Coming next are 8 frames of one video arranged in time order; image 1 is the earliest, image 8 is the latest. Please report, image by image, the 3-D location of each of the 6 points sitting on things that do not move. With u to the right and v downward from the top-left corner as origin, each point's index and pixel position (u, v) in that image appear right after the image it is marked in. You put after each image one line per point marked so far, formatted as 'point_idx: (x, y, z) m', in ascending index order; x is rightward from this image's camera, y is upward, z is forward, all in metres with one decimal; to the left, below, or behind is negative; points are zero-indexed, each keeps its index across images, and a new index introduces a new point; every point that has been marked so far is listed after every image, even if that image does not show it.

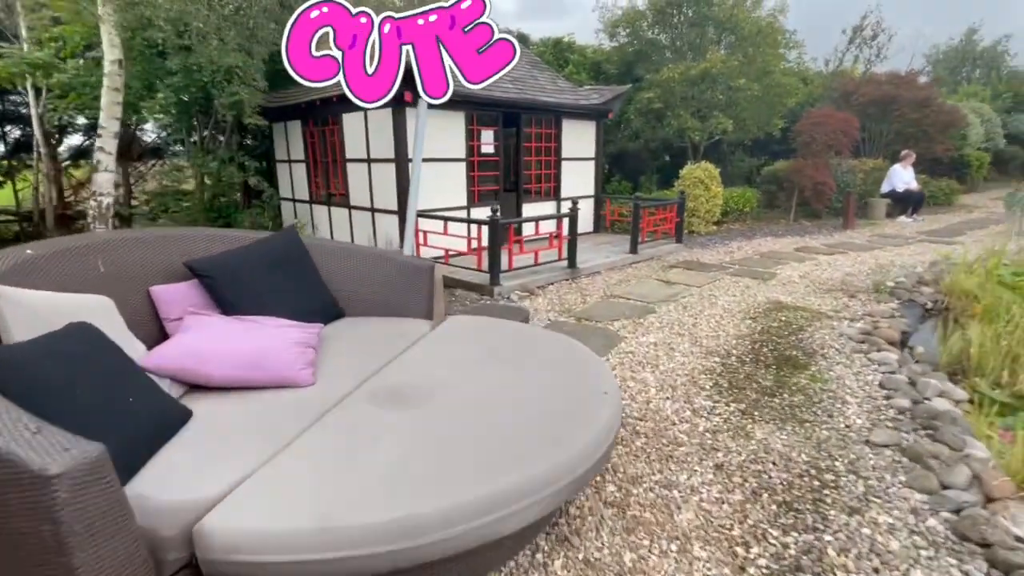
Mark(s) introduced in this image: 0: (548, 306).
0: (+0.3, -0.2, +5.0) m
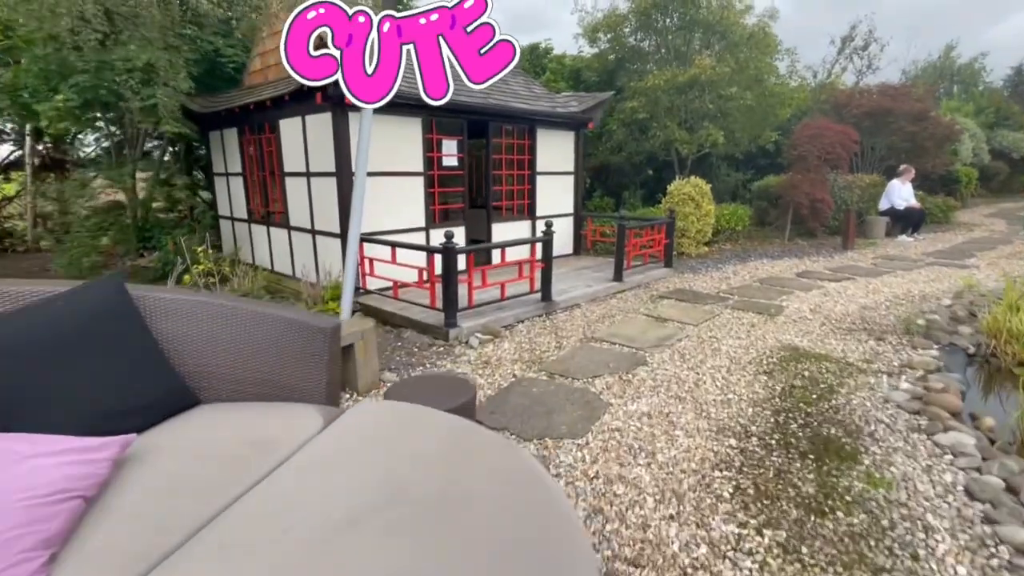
0: (0.0, -0.5, +4.0) m
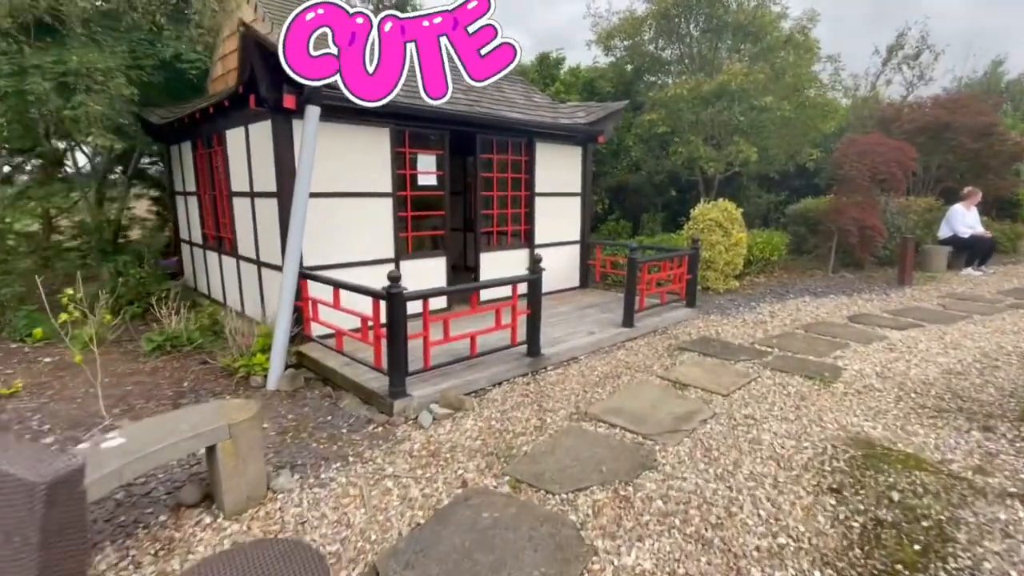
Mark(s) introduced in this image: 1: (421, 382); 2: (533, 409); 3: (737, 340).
0: (-0.2, -0.9, +3.0) m
1: (-0.6, -0.6, +3.4) m
2: (+0.1, -0.8, +3.4) m
3: (+2.0, -0.5, +4.8) m
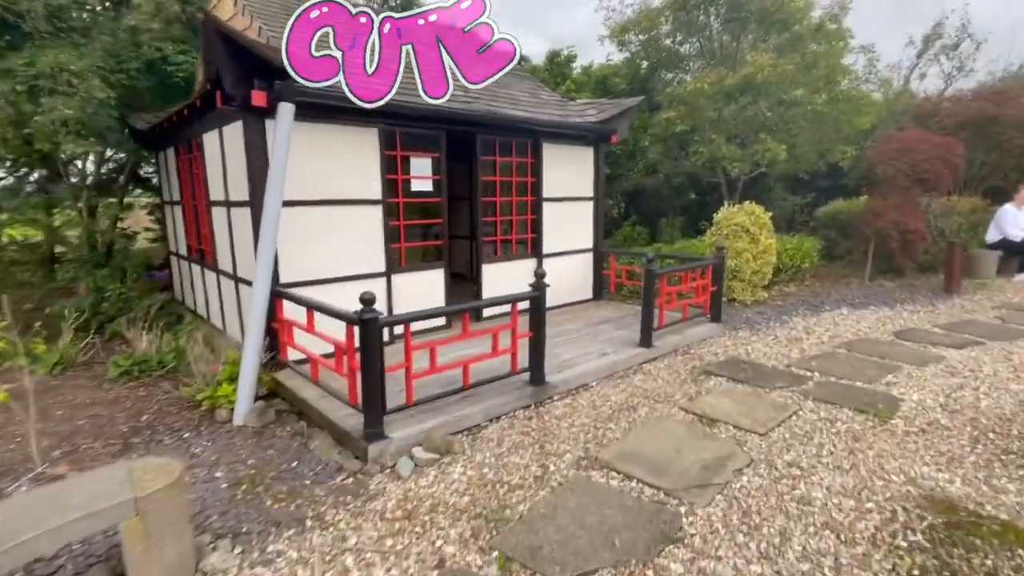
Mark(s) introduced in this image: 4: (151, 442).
0: (-0.2, -1.0, +2.5) m
1: (-0.6, -0.7, +2.9) m
2: (+0.1, -0.9, +2.9) m
3: (+2.1, -0.6, +4.2) m
4: (-2.1, -0.9, +3.1) m
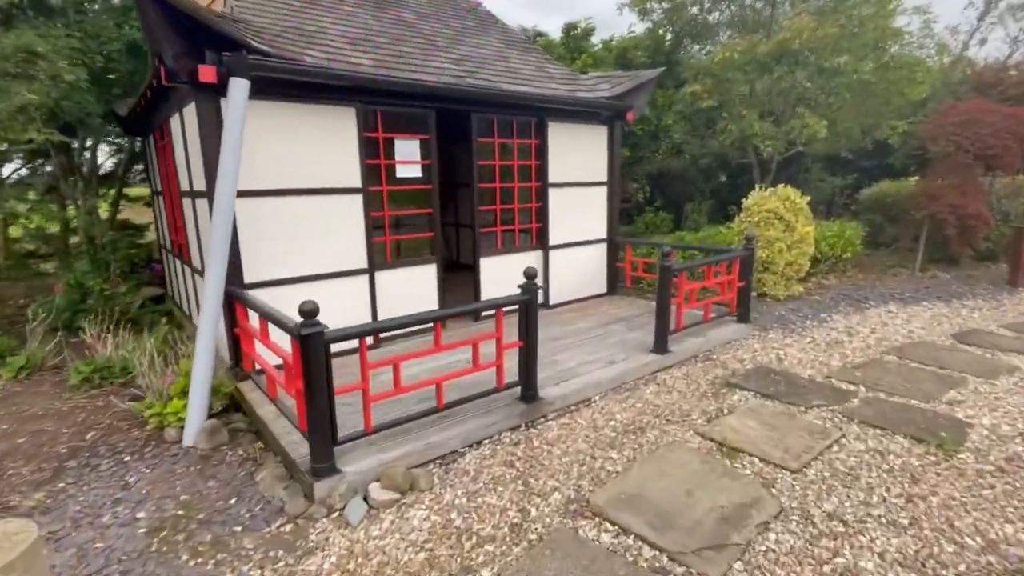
0: (-0.4, -1.0, +2.1) m
1: (-0.7, -0.8, +2.5) m
2: (0.0, -0.9, +2.4) m
3: (+2.0, -0.6, +3.7) m
4: (-2.2, -0.9, +2.7) m
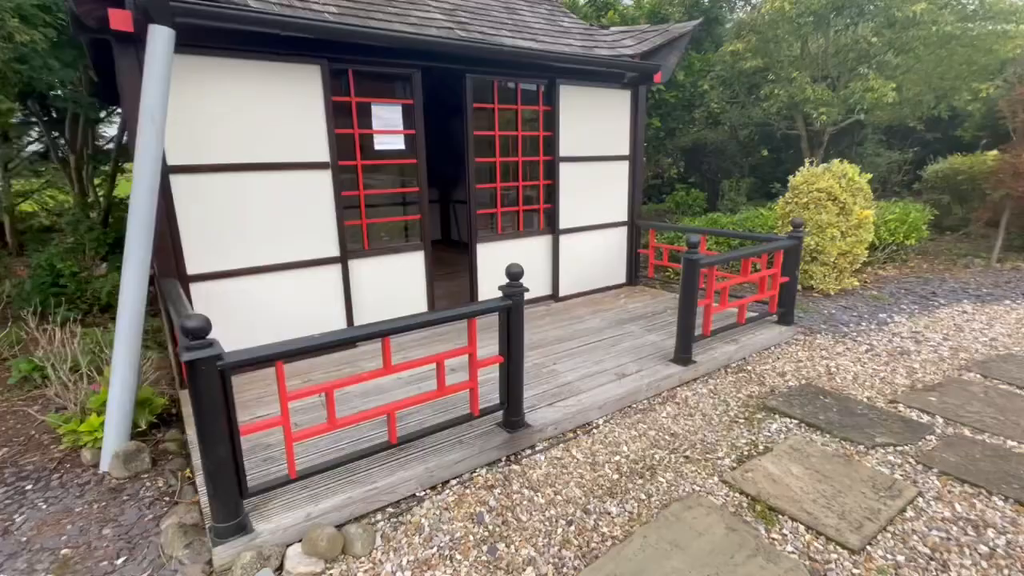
0: (-0.5, -1.1, +1.5) m
1: (-0.8, -0.8, +2.0) m
2: (-0.1, -1.0, +1.8) m
3: (+2.0, -0.6, +3.0) m
4: (-2.3, -0.9, +2.3) m
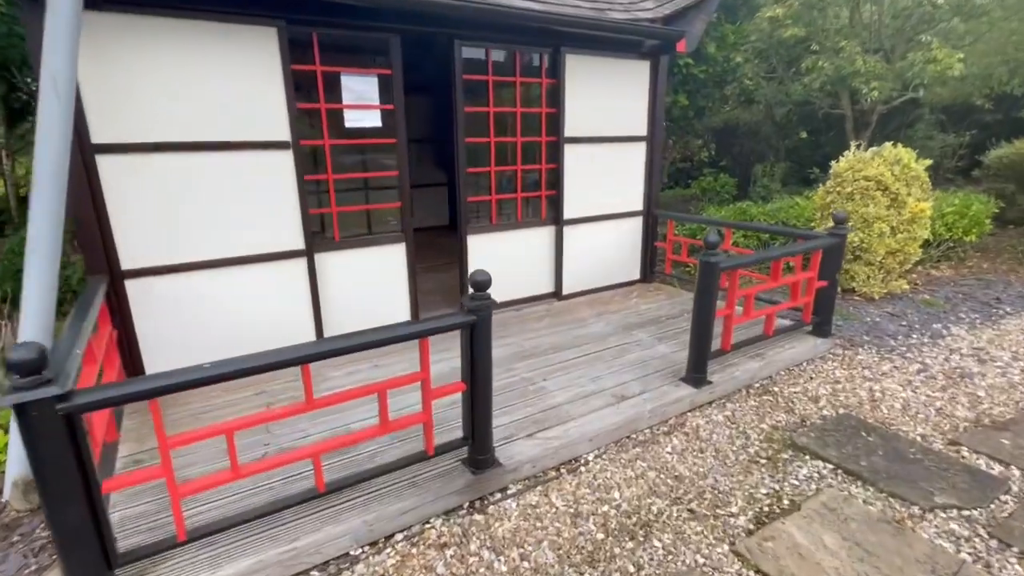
0: (-0.7, -1.1, +1.1) m
1: (-1.0, -0.8, +1.6) m
2: (-0.3, -1.0, +1.4) m
3: (+1.9, -0.7, +2.4) m
4: (-2.5, -0.9, +2.0) m
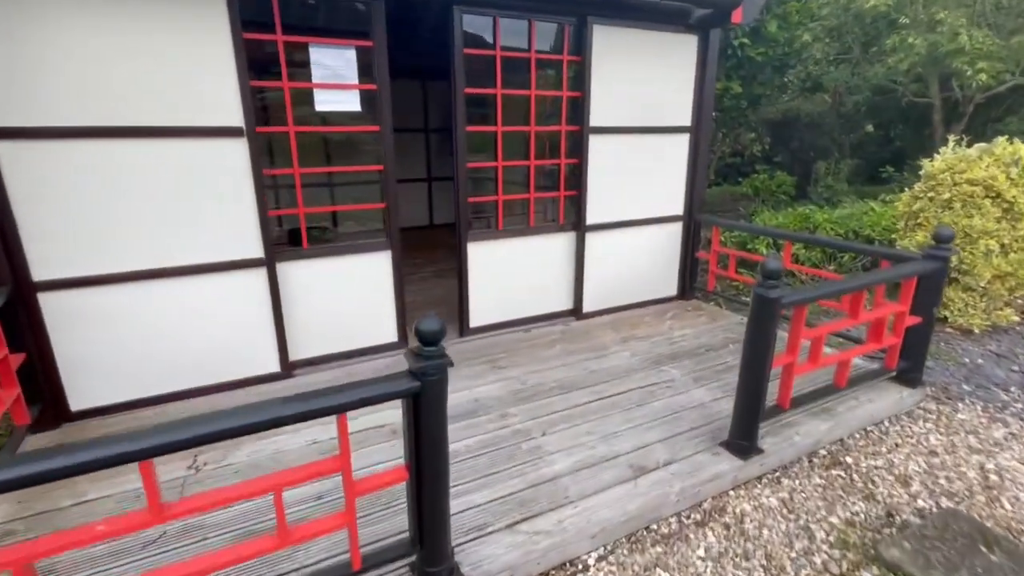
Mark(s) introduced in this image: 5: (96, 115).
0: (-0.9, -1.2, +0.6) m
1: (-1.1, -0.9, +1.1) m
2: (-0.4, -1.1, +0.9) m
3: (+1.8, -0.8, +1.7) m
4: (-2.6, -1.0, +1.6) m
5: (-1.7, +0.7, +2.1) m
